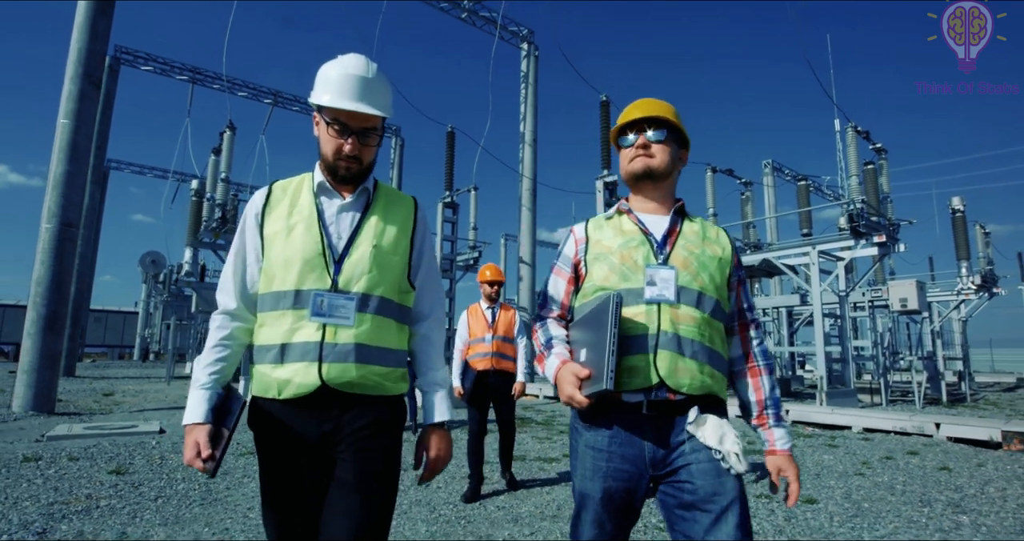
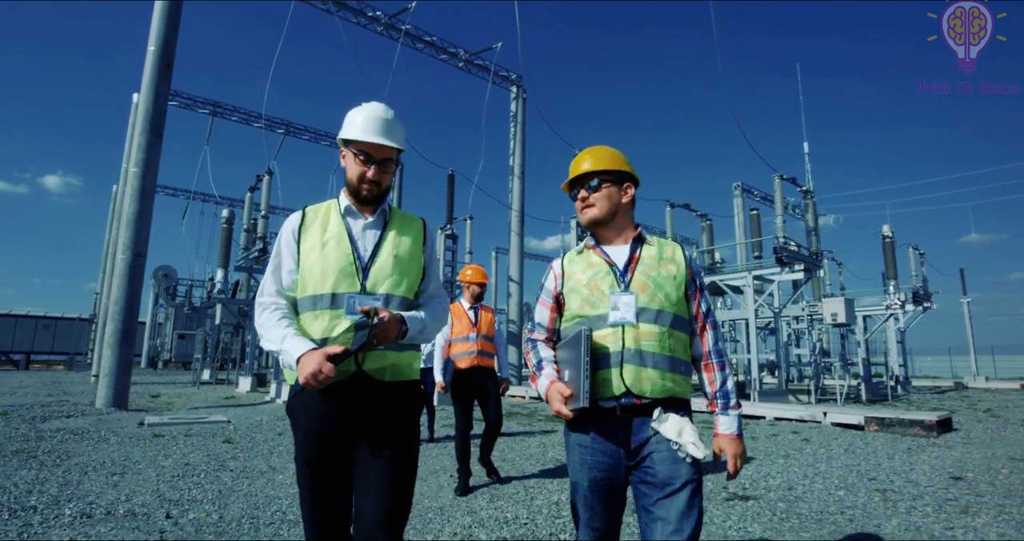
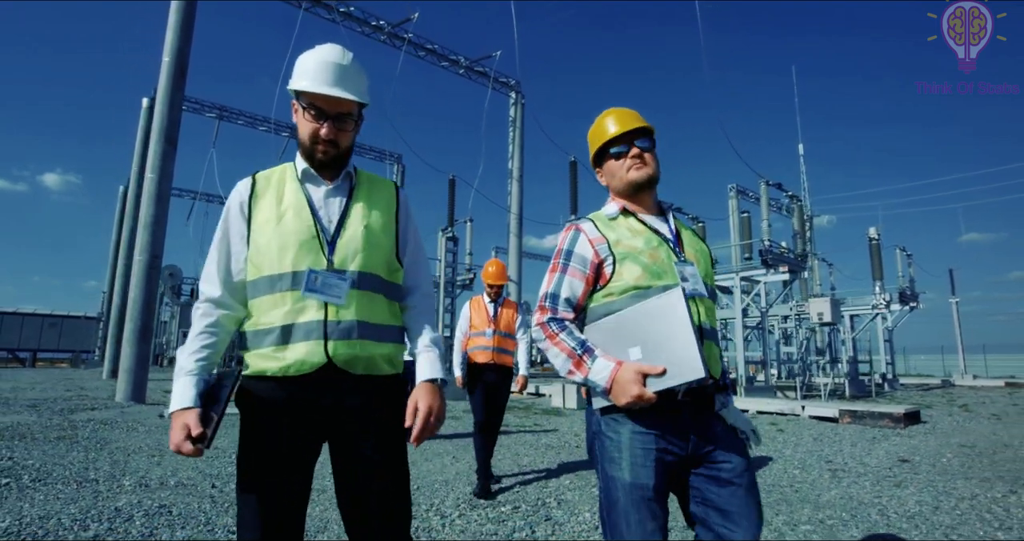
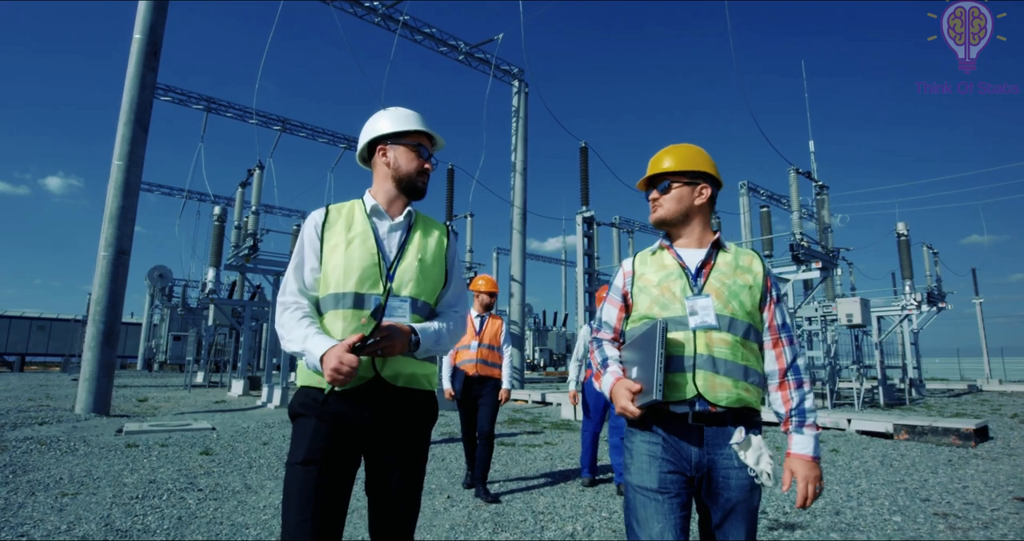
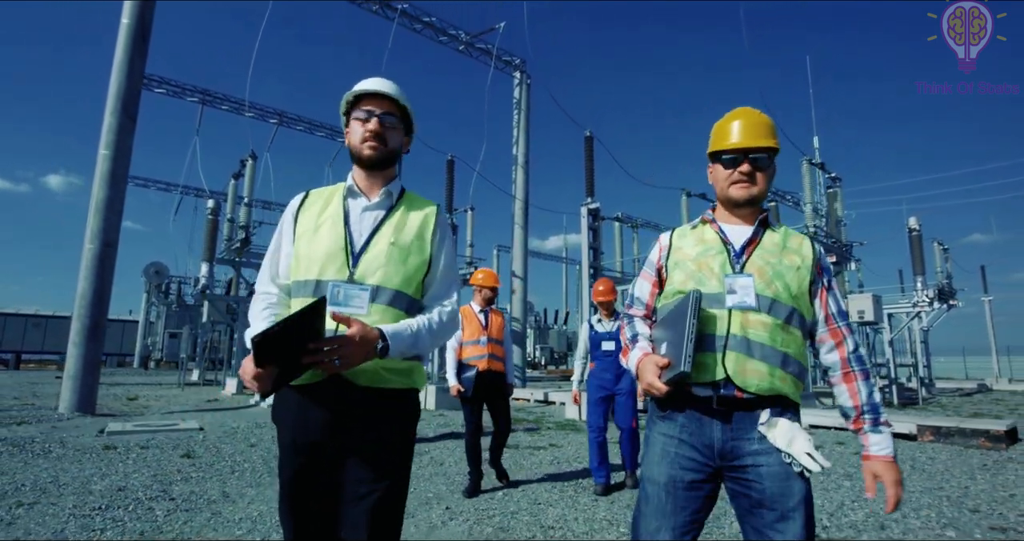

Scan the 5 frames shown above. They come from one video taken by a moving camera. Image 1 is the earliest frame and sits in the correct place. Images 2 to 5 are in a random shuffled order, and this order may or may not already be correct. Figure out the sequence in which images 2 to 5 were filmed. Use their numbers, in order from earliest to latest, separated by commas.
5, 4, 2, 3
